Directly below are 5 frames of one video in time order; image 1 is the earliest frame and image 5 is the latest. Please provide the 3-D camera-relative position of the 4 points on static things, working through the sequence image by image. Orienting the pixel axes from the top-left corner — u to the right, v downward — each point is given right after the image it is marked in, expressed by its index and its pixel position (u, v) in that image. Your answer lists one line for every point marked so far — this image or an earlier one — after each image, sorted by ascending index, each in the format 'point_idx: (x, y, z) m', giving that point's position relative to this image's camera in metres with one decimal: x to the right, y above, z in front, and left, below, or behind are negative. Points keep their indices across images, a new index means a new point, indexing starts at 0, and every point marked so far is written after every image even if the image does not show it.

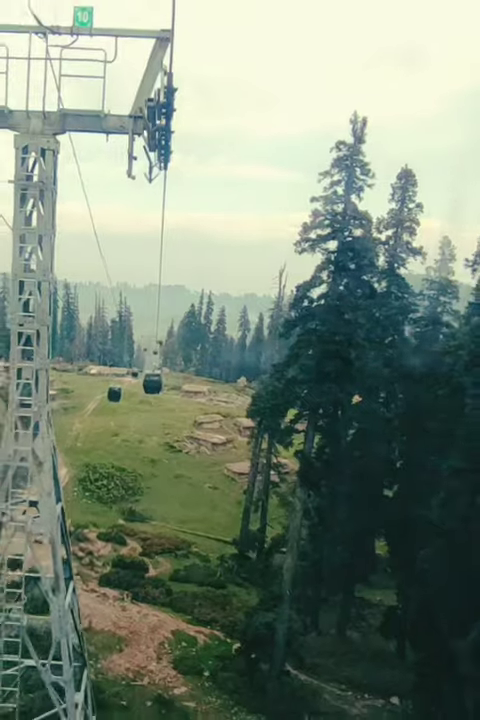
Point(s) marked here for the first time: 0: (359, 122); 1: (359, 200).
0: (+2.7, +5.4, +19.4) m
1: (+2.7, +3.6, +19.7) m
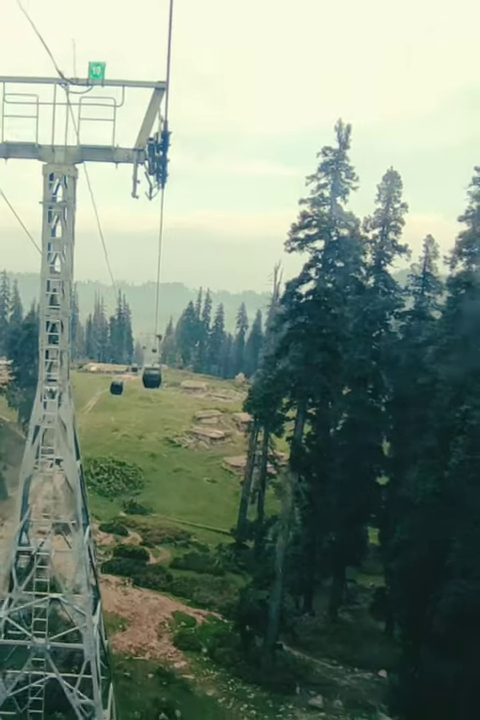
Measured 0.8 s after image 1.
0: (+2.5, +5.6, +20.8) m
1: (+2.5, +3.8, +21.1) m
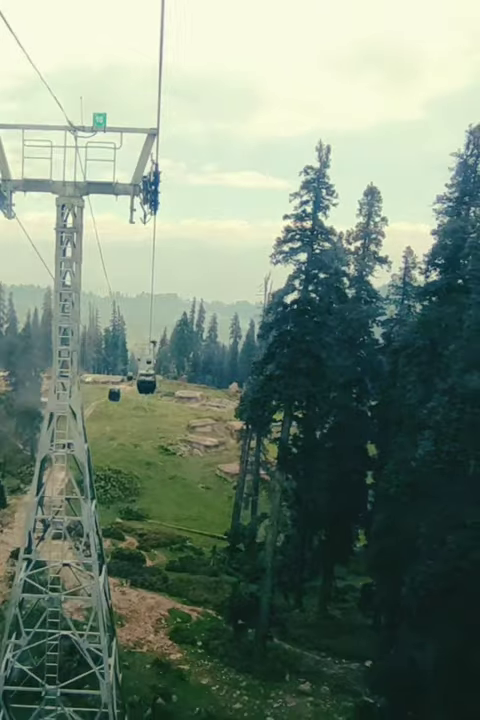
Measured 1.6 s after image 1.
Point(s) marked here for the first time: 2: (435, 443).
0: (+2.2, +5.4, +22.2) m
1: (+2.2, +3.7, +22.5) m
2: (+3.2, -1.4, +14.5) m
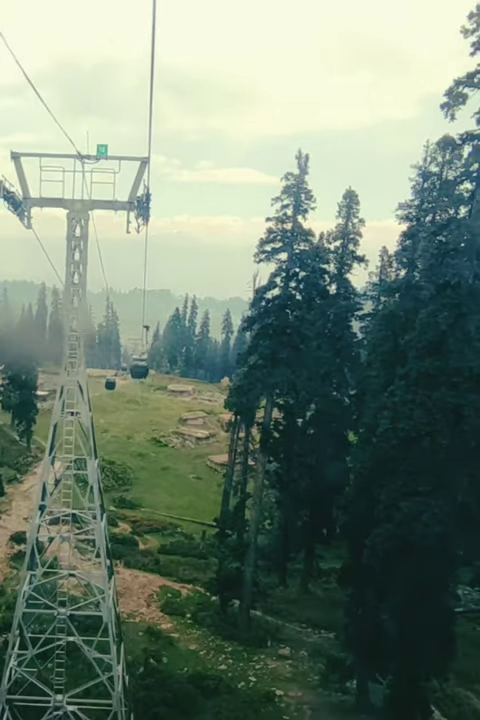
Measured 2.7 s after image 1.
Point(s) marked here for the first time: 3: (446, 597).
0: (+1.8, +5.7, +24.2) m
1: (+1.8, +4.0, +24.5) m
2: (+2.9, -1.2, +16.5) m
3: (+4.1, -4.7, +17.2) m
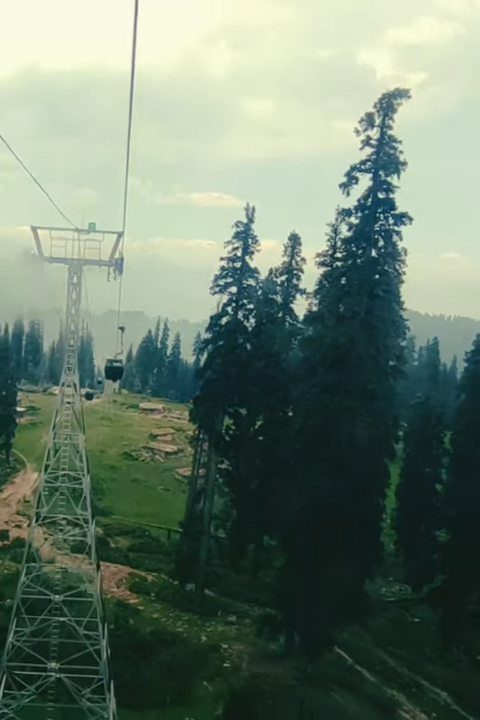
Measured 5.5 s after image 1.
0: (+0.4, +5.2, +29.4) m
1: (+0.4, +3.4, +29.7) m
2: (+1.7, -1.5, +21.6) m
3: (+2.8, -5.0, +22.2) m
